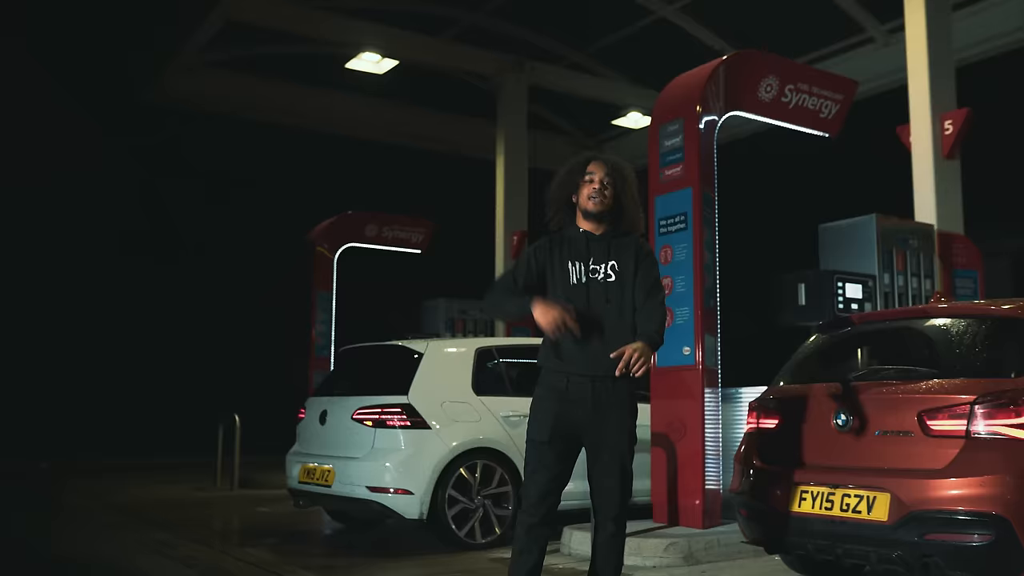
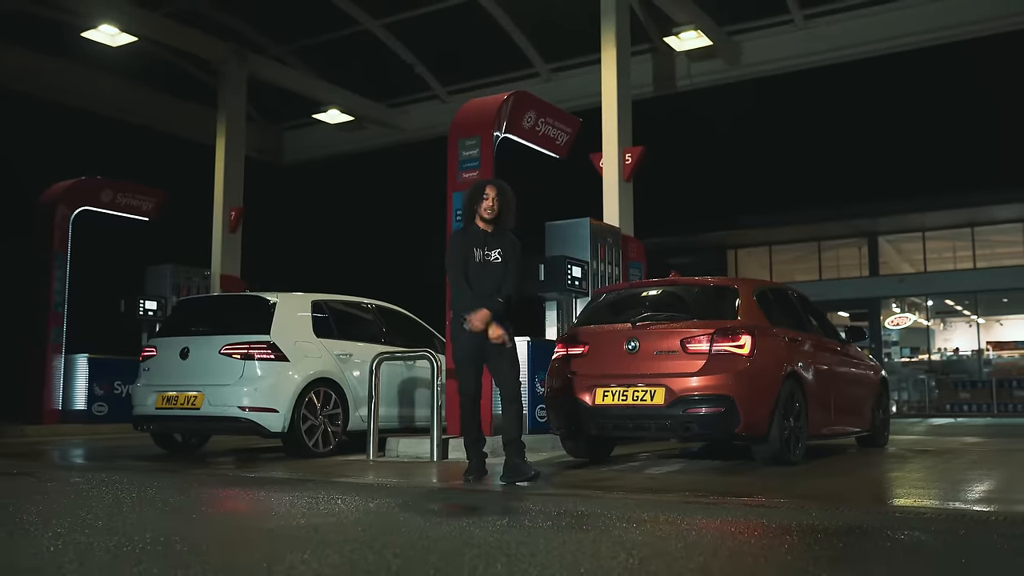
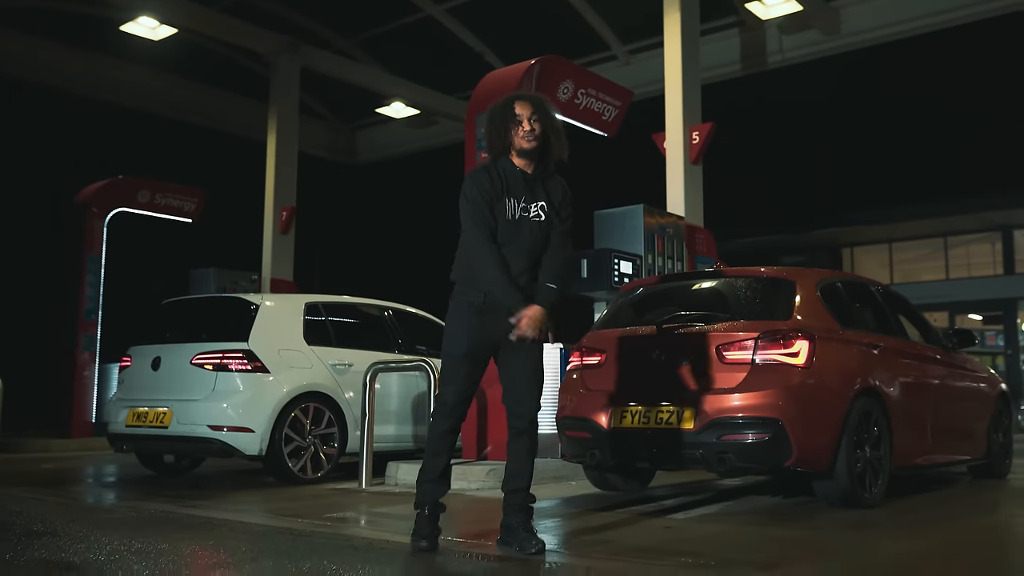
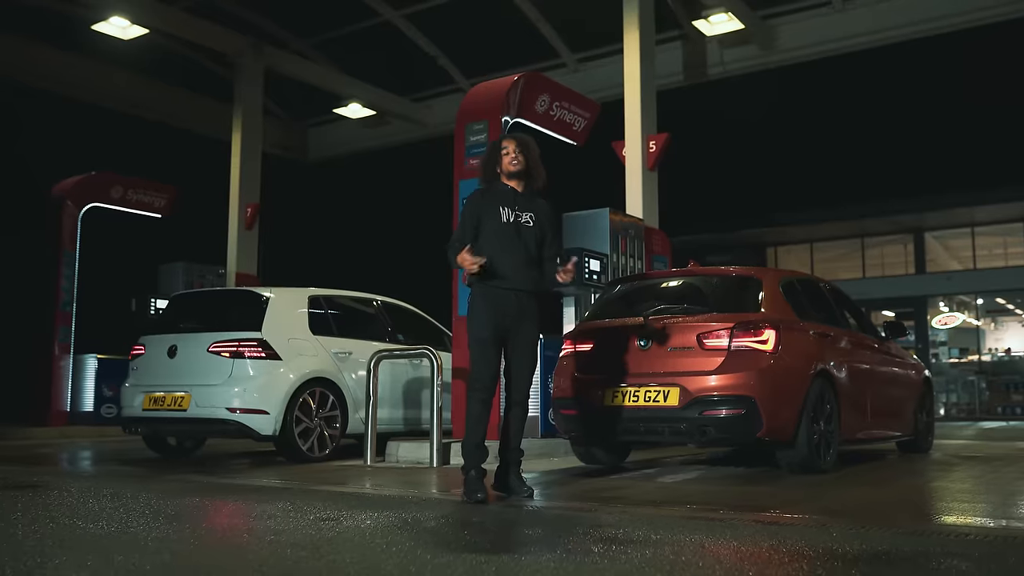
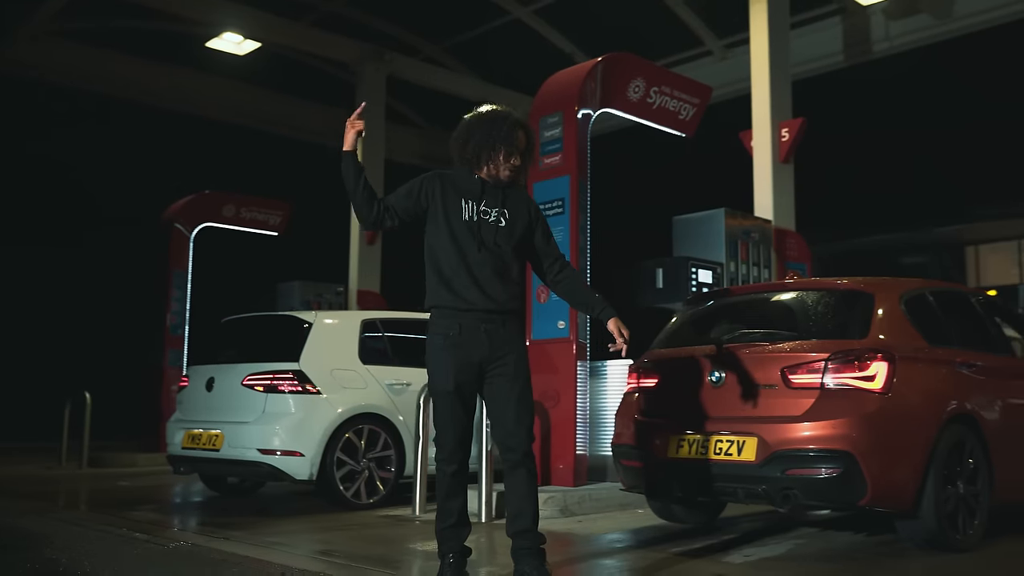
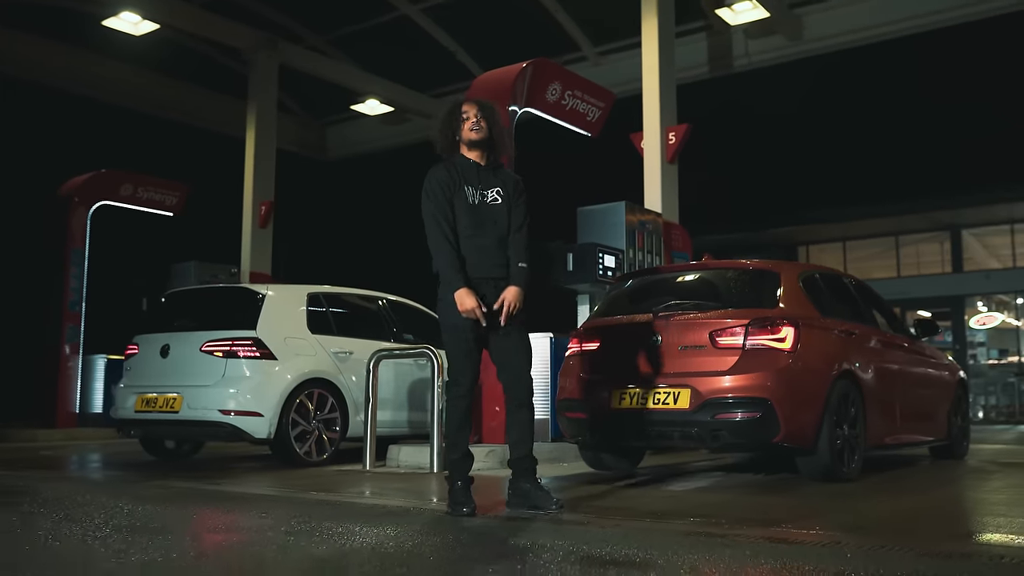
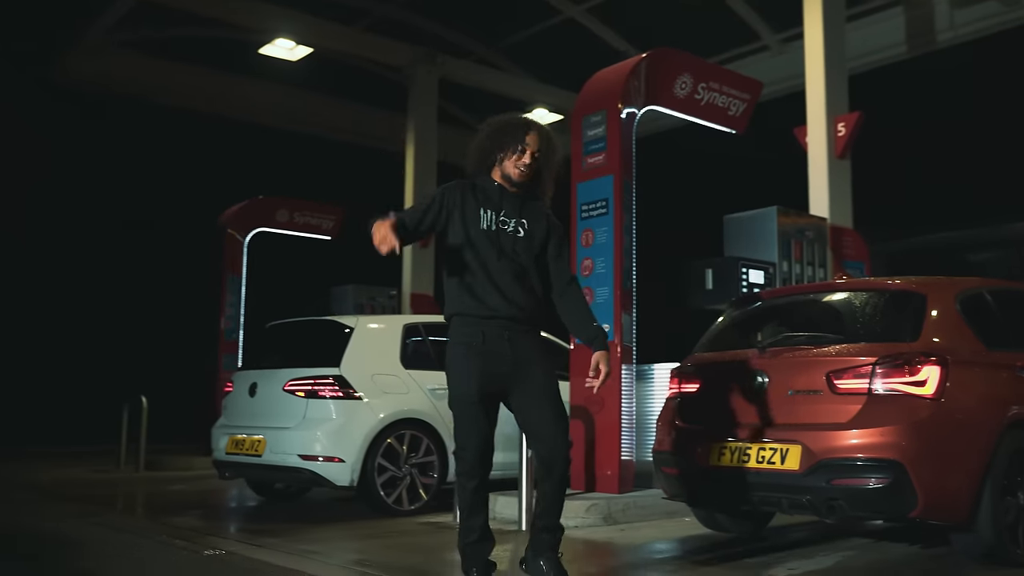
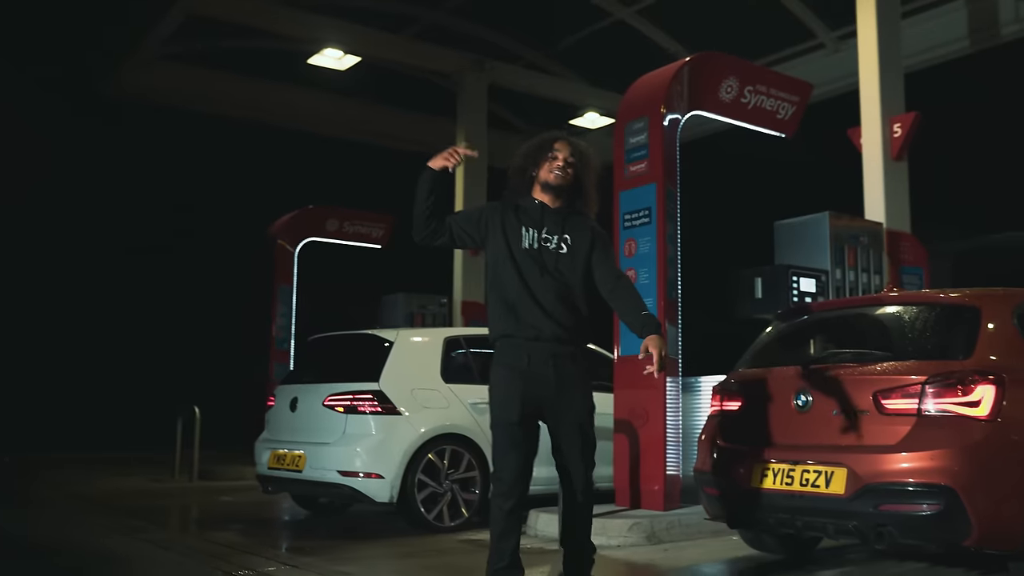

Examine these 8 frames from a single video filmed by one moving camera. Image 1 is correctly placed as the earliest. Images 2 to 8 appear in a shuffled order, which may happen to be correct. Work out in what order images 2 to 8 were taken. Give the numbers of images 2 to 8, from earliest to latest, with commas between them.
8, 7, 5, 3, 6, 4, 2
